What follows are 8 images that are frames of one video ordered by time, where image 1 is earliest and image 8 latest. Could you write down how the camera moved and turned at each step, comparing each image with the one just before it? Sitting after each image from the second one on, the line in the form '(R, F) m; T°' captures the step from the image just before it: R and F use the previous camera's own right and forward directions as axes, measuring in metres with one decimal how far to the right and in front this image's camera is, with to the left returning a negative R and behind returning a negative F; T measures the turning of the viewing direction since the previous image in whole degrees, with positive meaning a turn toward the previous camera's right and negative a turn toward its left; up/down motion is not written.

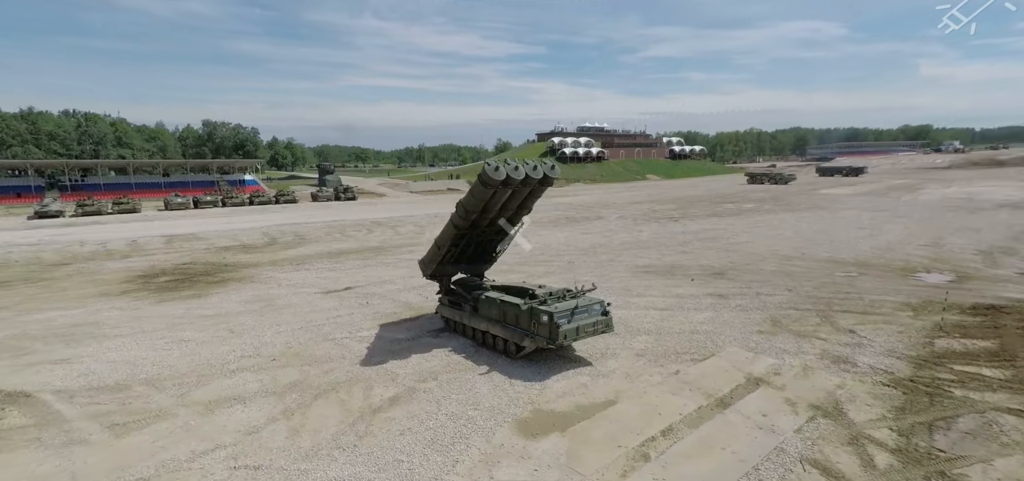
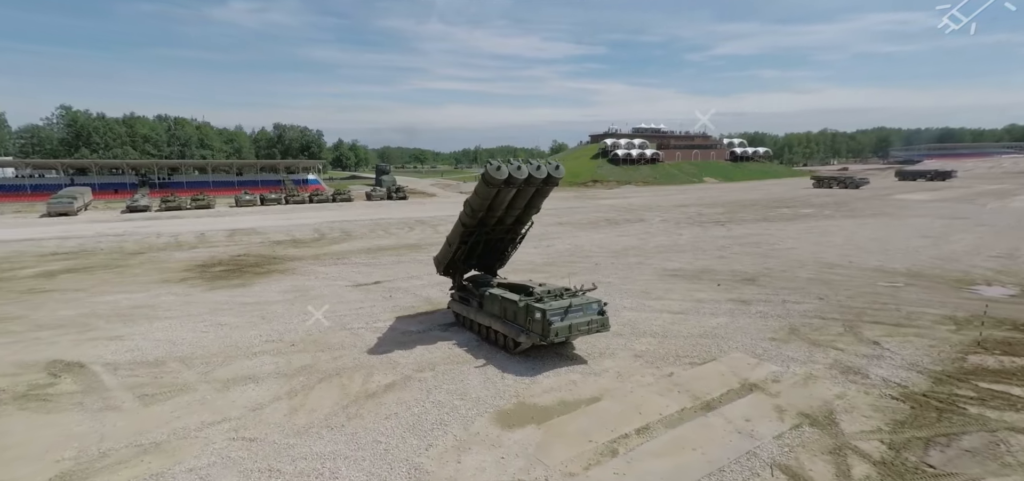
(+1.2, -0.2) m; -6°
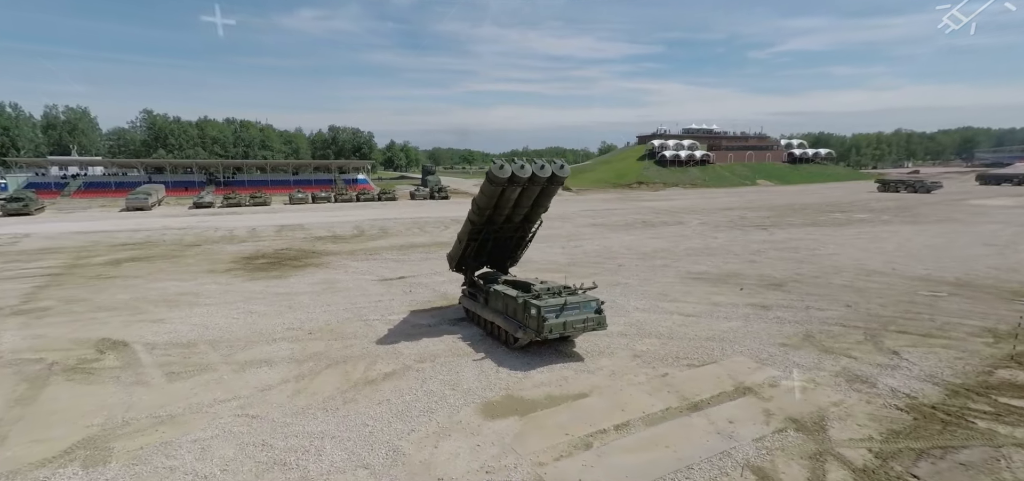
(+1.1, -0.2) m; -5°
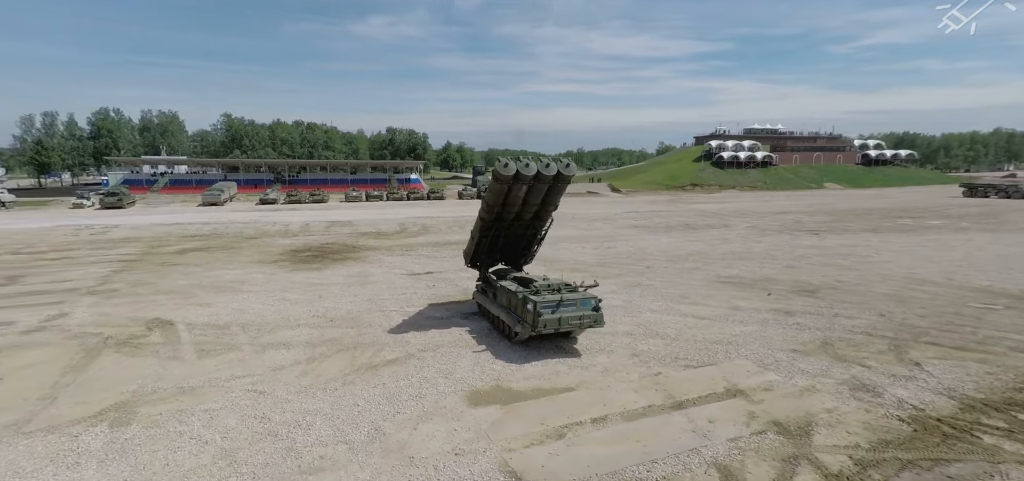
(+1.2, -0.2) m; -6°
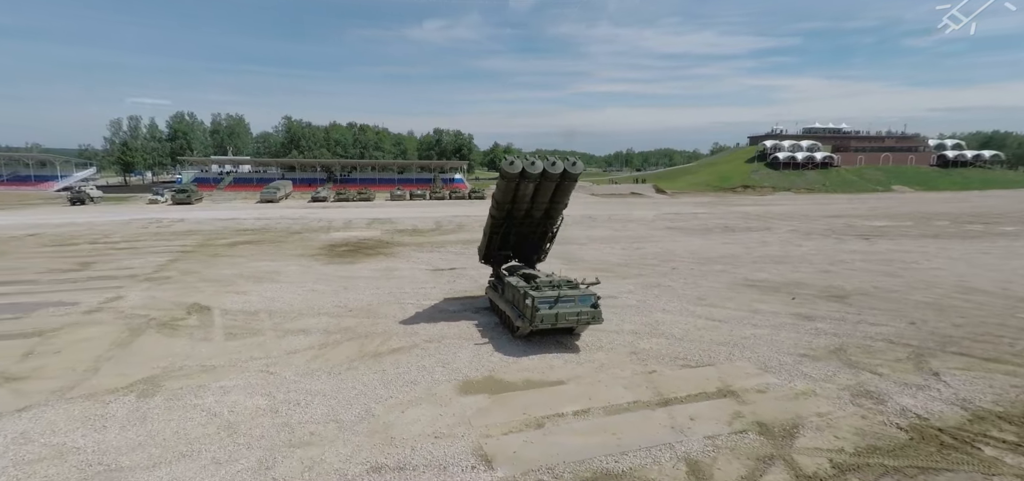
(+1.0, -0.2) m; -5°
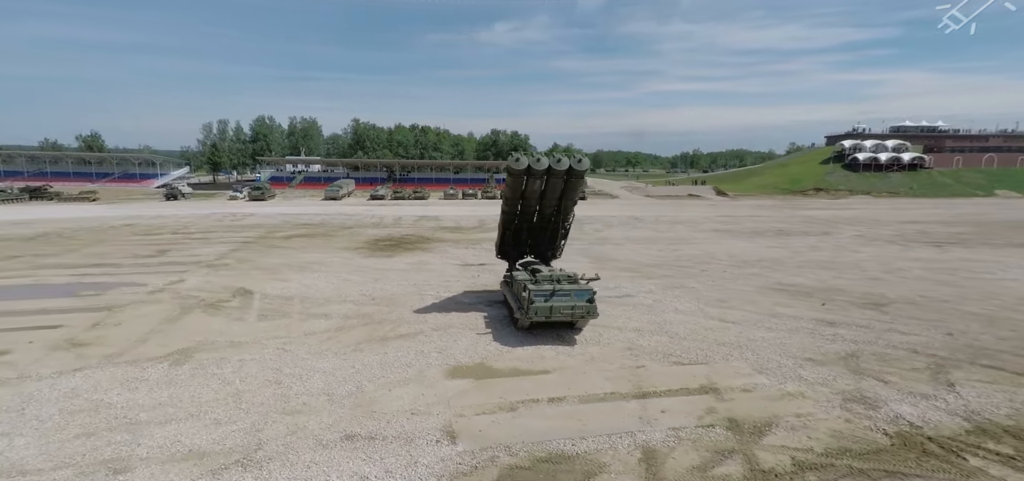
(+1.4, -0.3) m; -6°
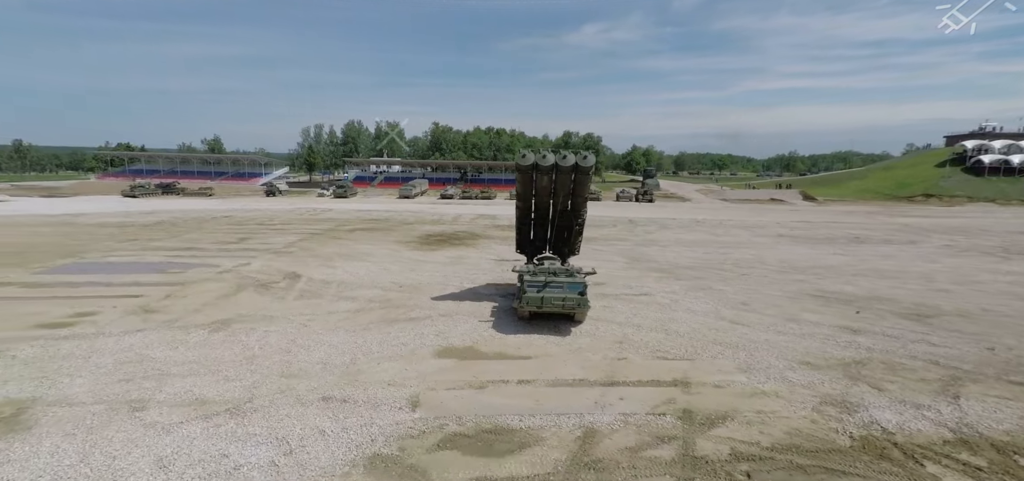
(+1.9, -0.5) m; -8°
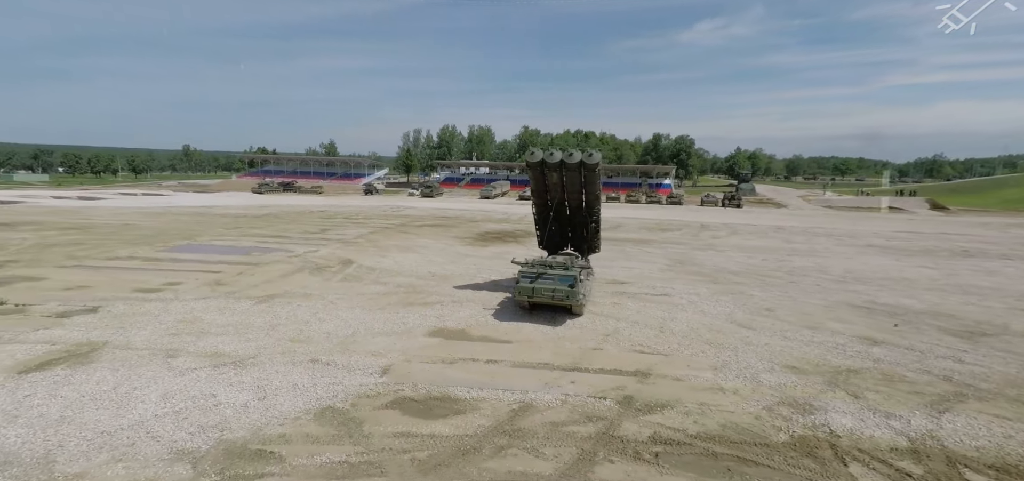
(+2.3, -0.5) m; -10°
